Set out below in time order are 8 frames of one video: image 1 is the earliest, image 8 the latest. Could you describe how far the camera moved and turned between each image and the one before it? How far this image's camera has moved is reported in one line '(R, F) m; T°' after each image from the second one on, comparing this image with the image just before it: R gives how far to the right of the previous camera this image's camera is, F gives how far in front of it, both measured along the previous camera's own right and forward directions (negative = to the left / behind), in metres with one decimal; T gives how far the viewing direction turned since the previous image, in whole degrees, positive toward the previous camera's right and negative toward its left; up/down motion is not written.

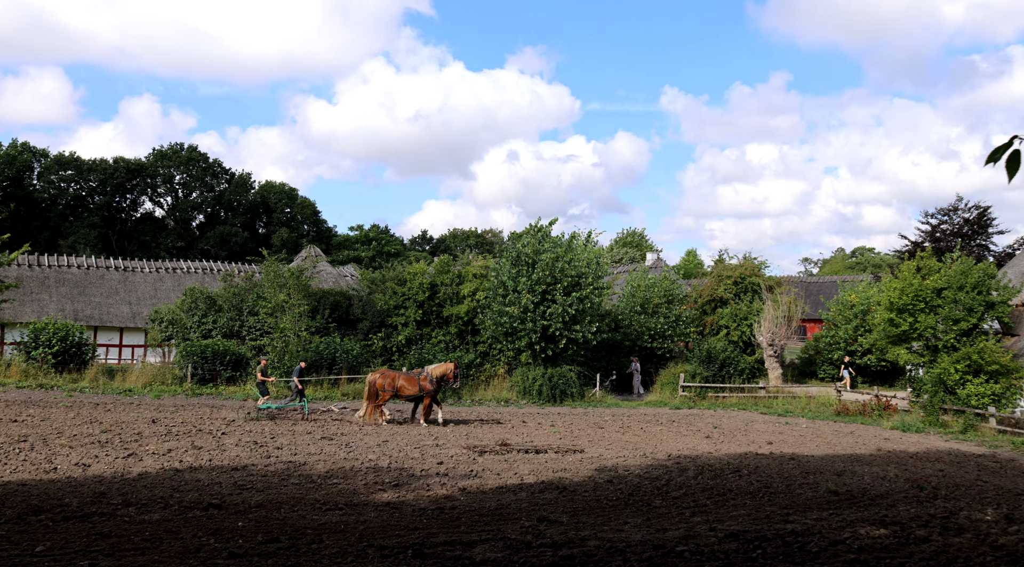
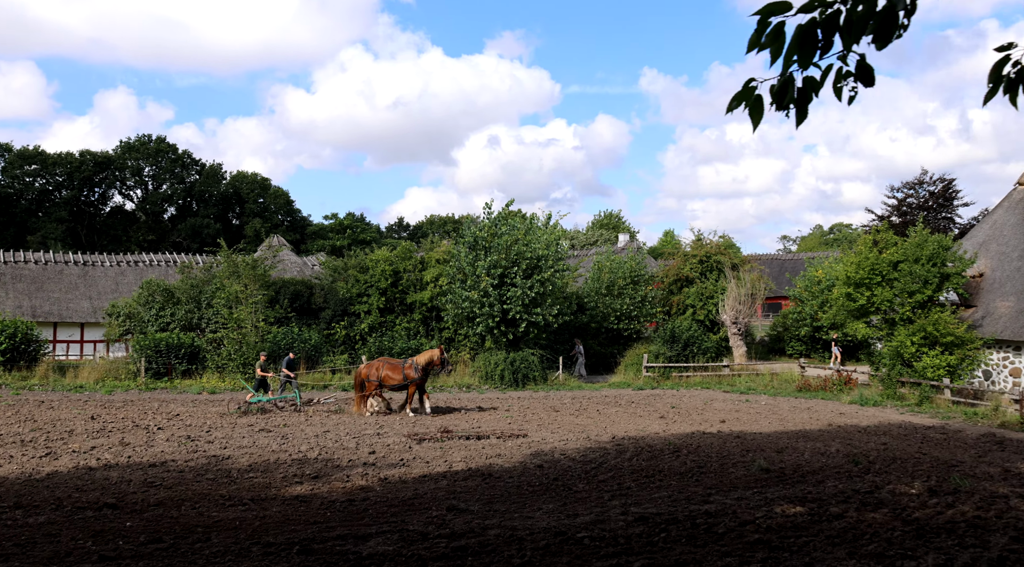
(+0.6, +0.2) m; +1°
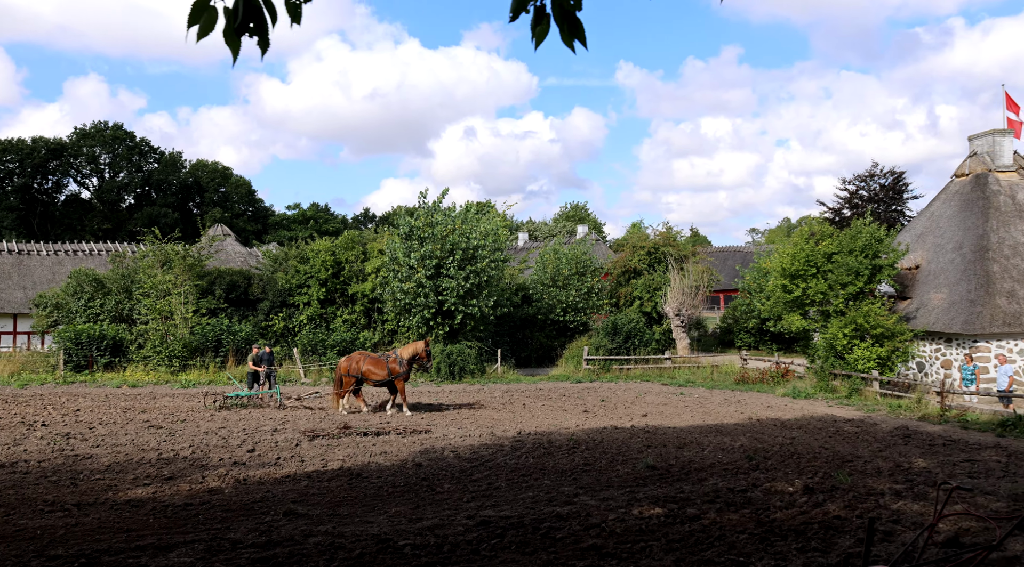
(+1.0, +0.3) m; +2°
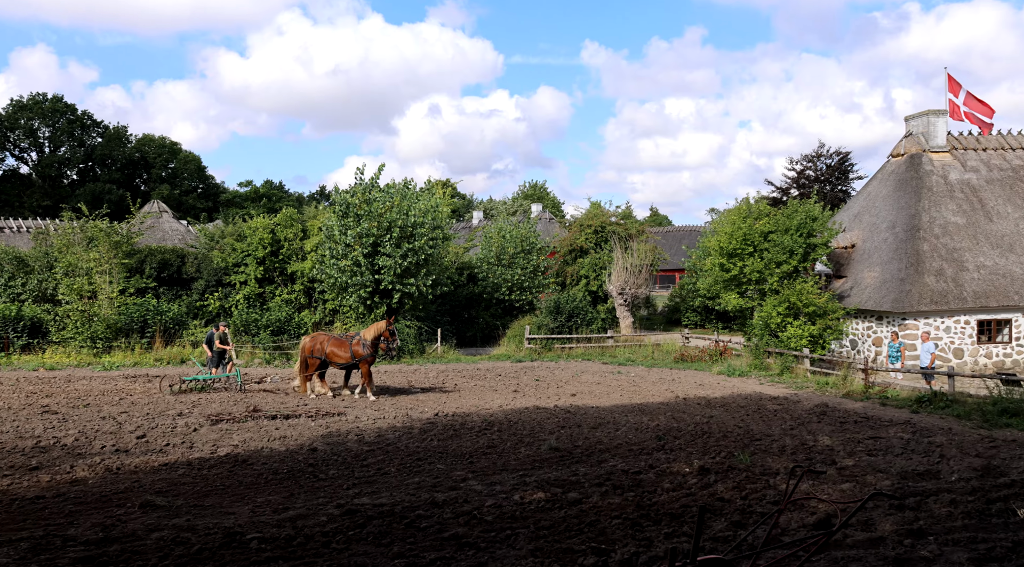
(+0.6, +0.3) m; +3°
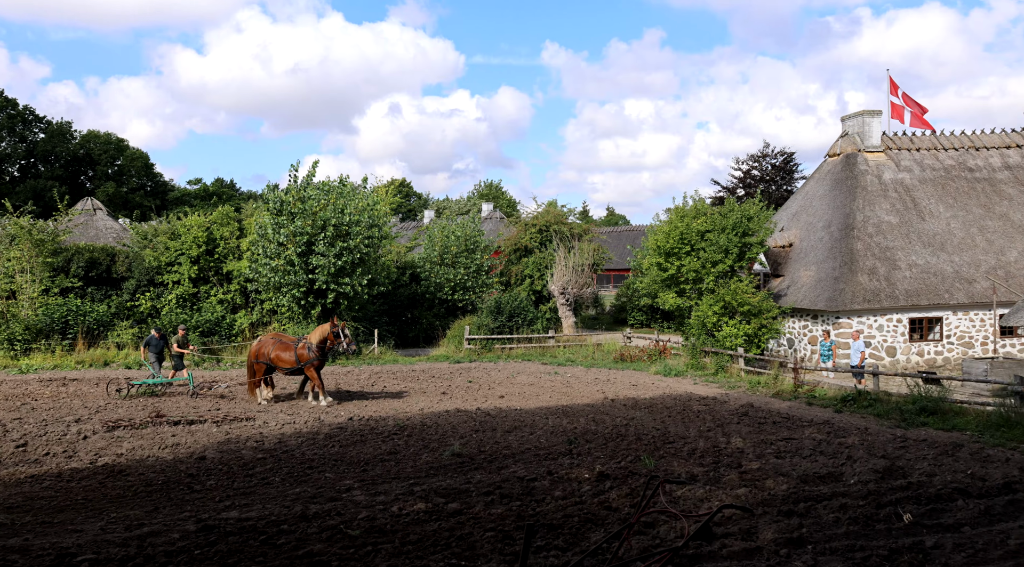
(+0.6, +0.3) m; +3°
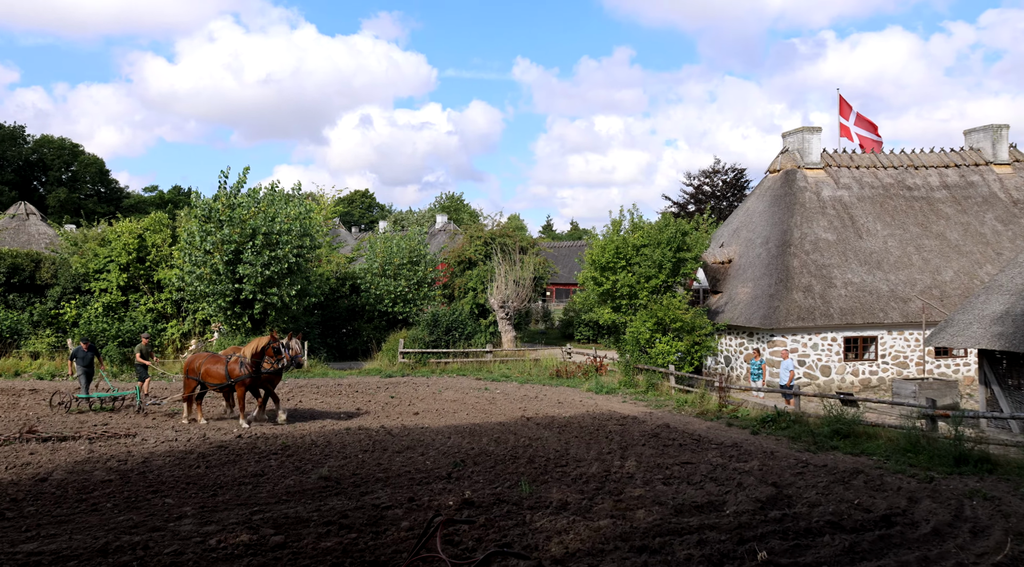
(+0.8, +0.5) m; +2°
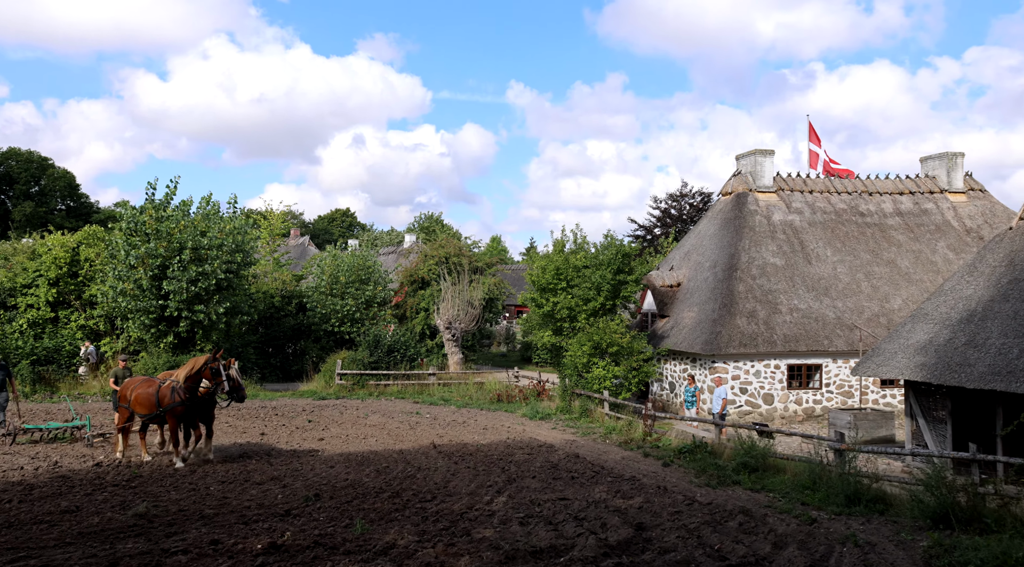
(+1.2, +0.7) m; +1°
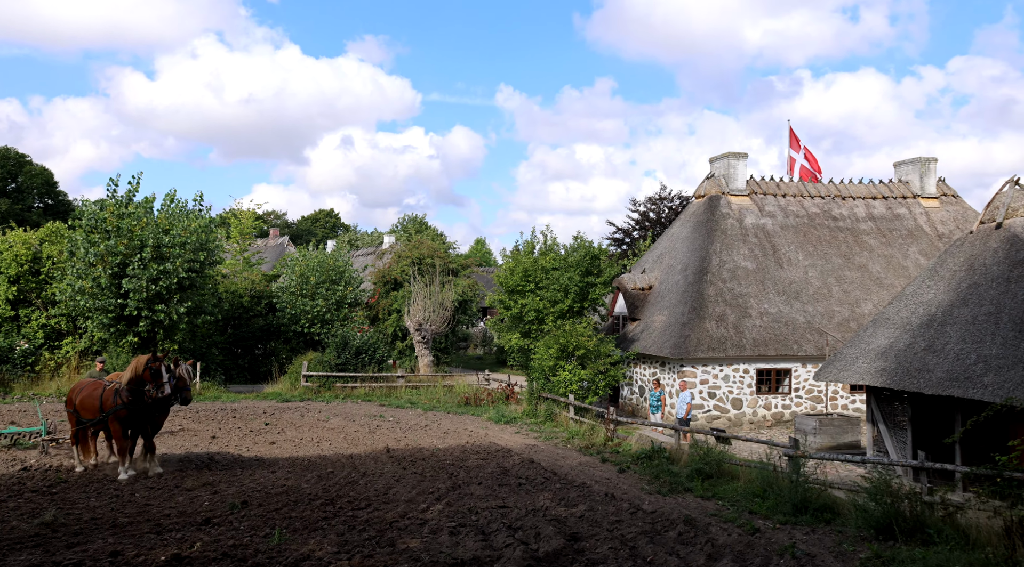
(+0.4, +0.3) m; +1°
